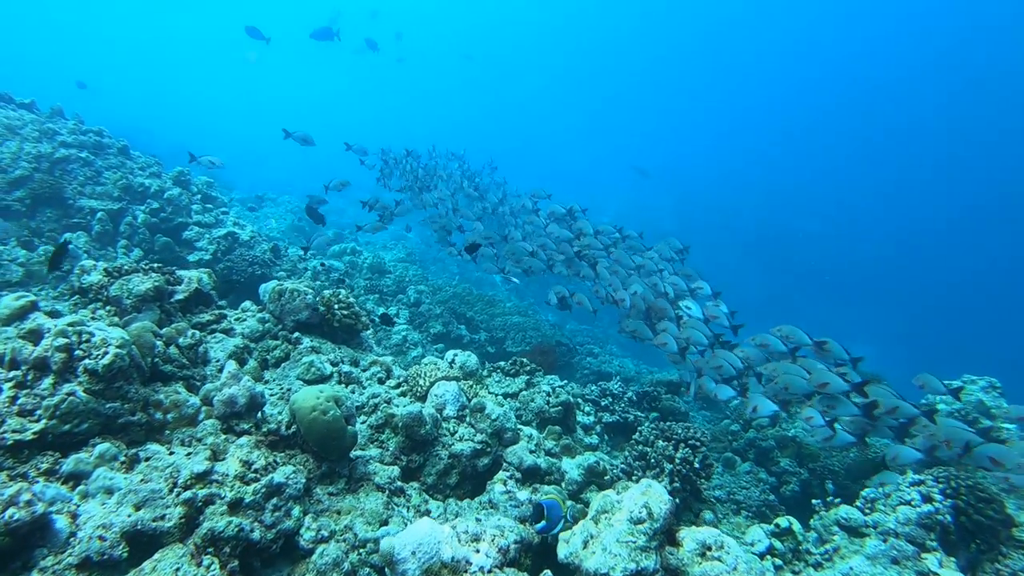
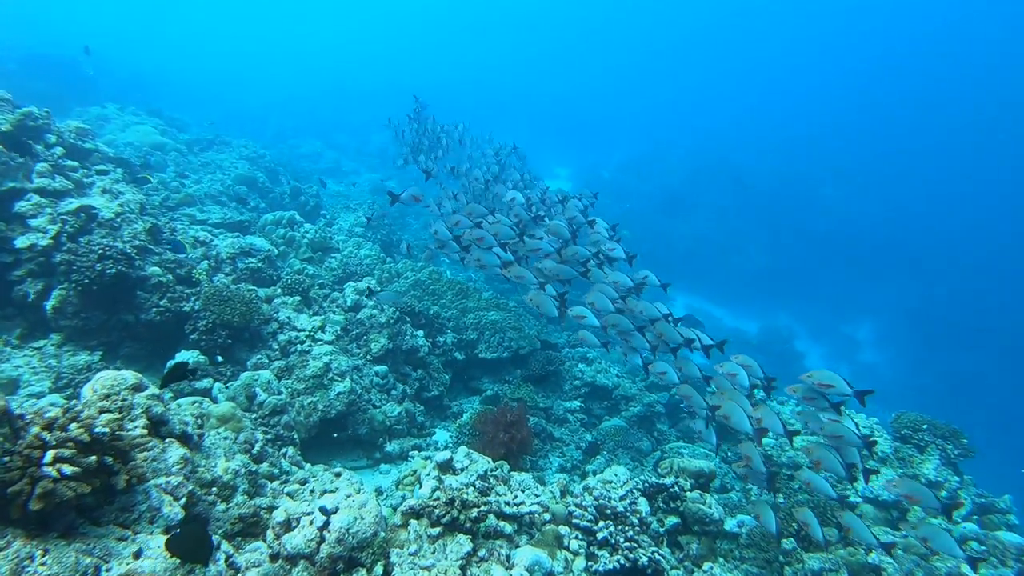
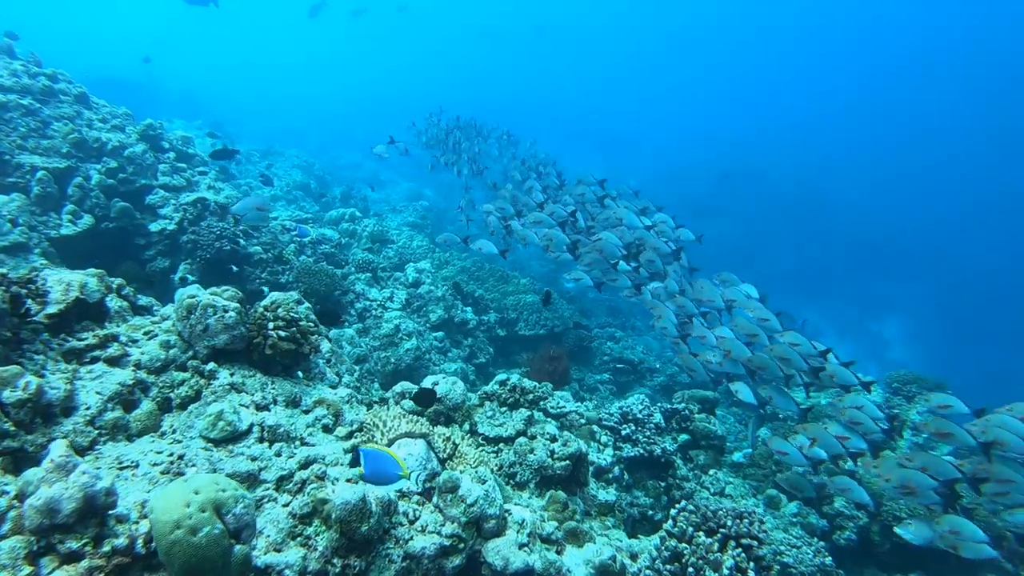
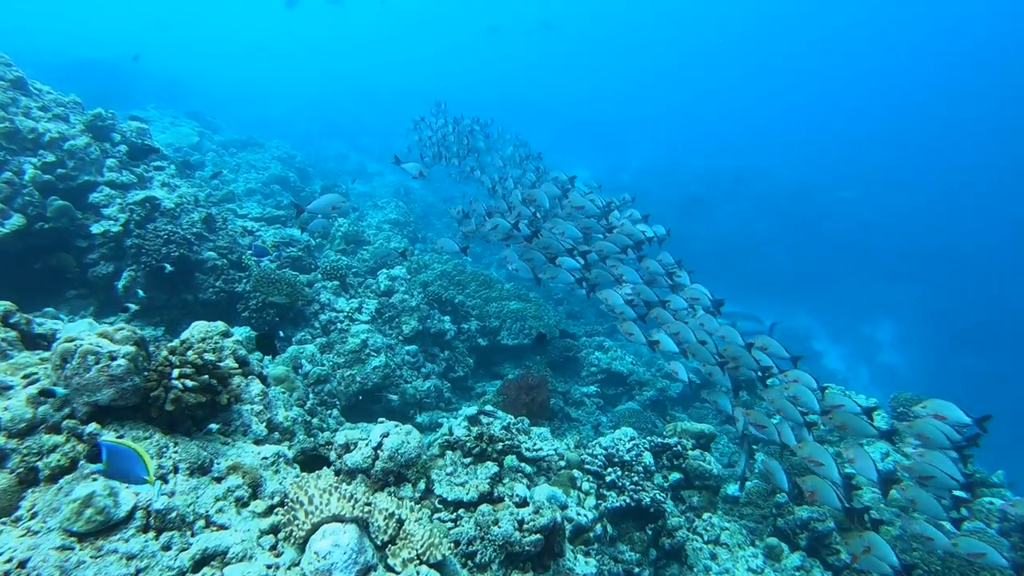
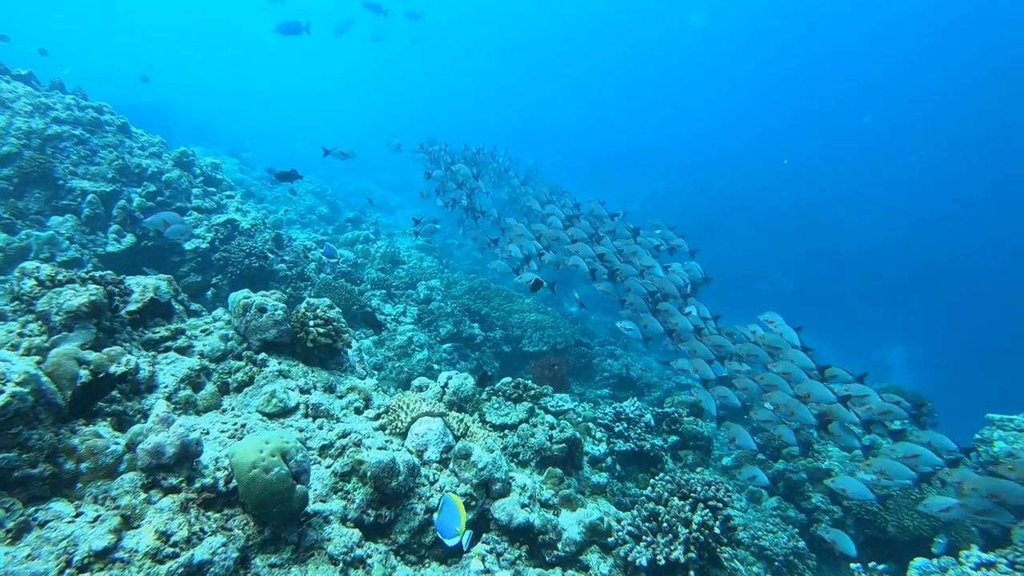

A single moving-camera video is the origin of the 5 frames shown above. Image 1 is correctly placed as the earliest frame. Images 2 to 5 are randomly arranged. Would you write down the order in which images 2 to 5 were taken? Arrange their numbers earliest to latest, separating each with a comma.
5, 3, 4, 2
